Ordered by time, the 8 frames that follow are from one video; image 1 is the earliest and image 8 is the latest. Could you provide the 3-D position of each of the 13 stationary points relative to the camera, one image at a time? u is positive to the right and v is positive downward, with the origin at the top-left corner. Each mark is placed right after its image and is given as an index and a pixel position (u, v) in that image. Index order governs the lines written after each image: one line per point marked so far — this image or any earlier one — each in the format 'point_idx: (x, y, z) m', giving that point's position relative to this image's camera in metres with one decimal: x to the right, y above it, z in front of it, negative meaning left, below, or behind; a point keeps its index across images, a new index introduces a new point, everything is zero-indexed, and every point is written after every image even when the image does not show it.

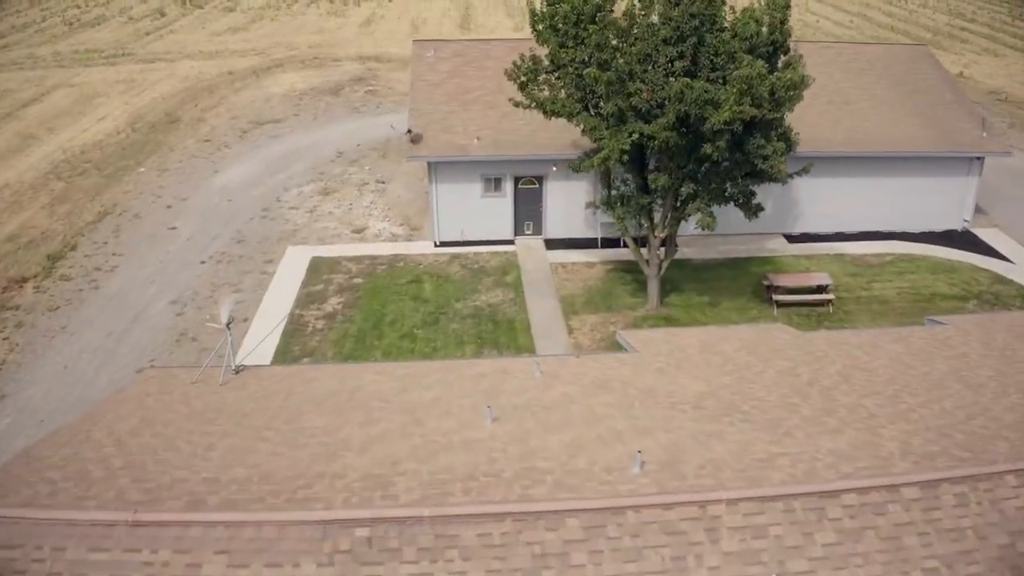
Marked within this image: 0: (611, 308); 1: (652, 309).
0: (+2.1, -0.4, +19.2) m
1: (+3.0, -0.4, +19.1) m
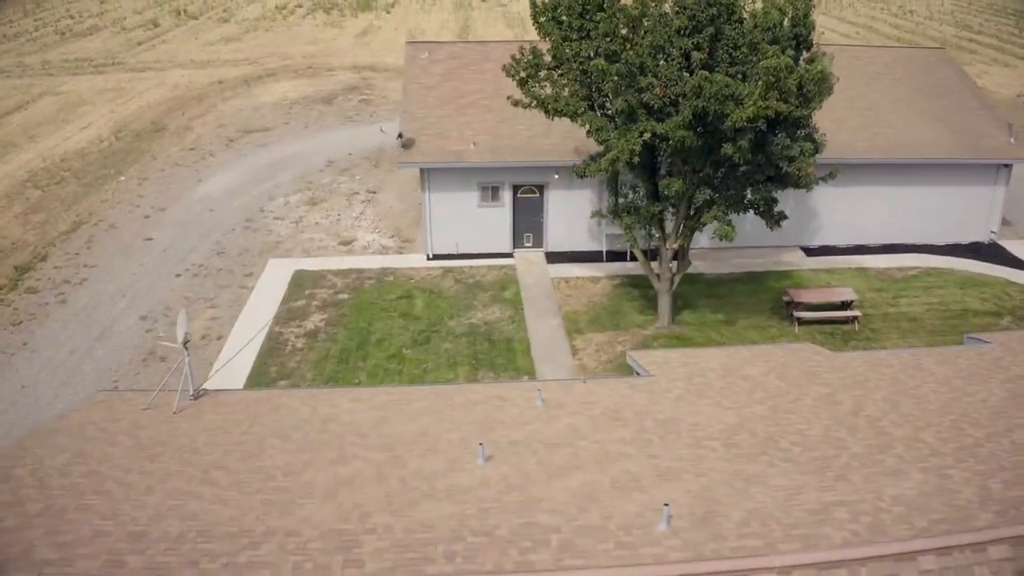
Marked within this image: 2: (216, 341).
0: (+2.1, -0.8, +17.6) m
1: (+2.9, -0.8, +17.5) m
2: (-6.0, -1.1, +18.4) m
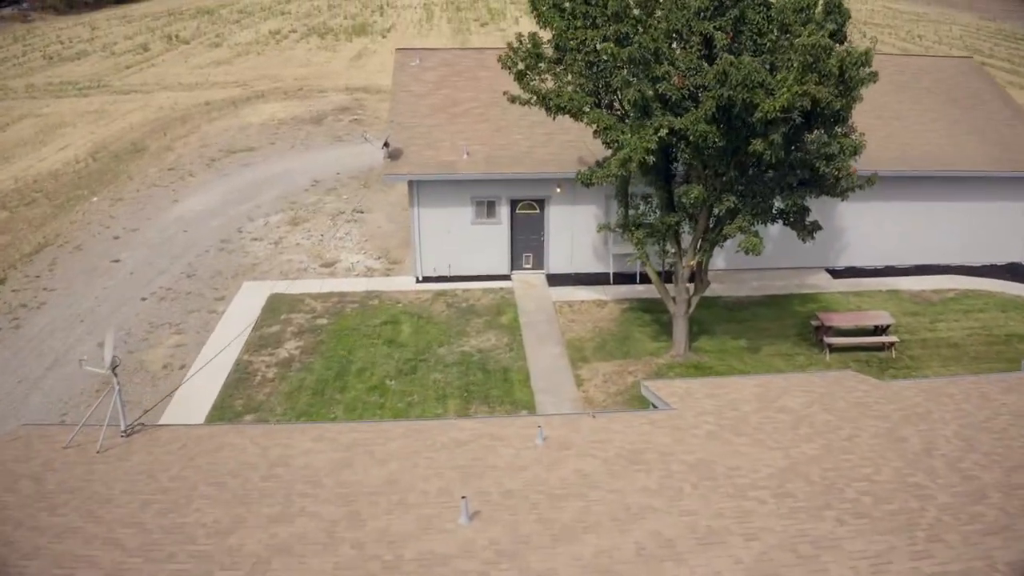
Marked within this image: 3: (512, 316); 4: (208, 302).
0: (+2.0, -1.2, +15.7) m
1: (+2.9, -1.1, +15.6) m
2: (-6.1, -1.5, +16.5) m
3: (0.0, -0.5, +17.4) m
4: (-6.5, -0.3, +19.2) m
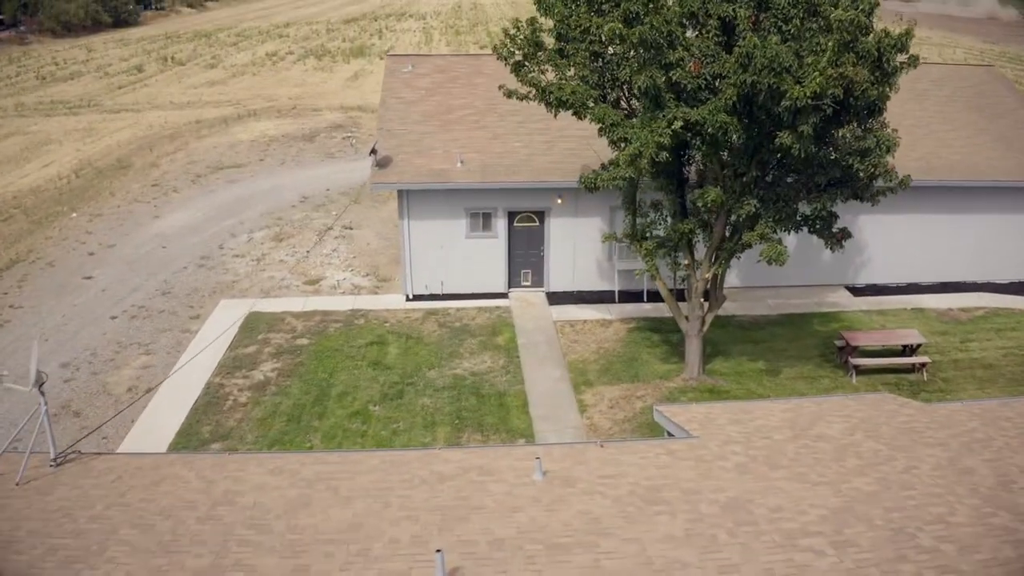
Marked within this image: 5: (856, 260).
0: (+2.0, -1.4, +14.3) m
1: (+2.8, -1.4, +14.2) m
2: (-6.2, -1.8, +15.1) m
3: (-0.1, -0.9, +16.0) m
4: (-6.5, -0.6, +17.8) m
5: (+7.3, +0.6, +19.1) m
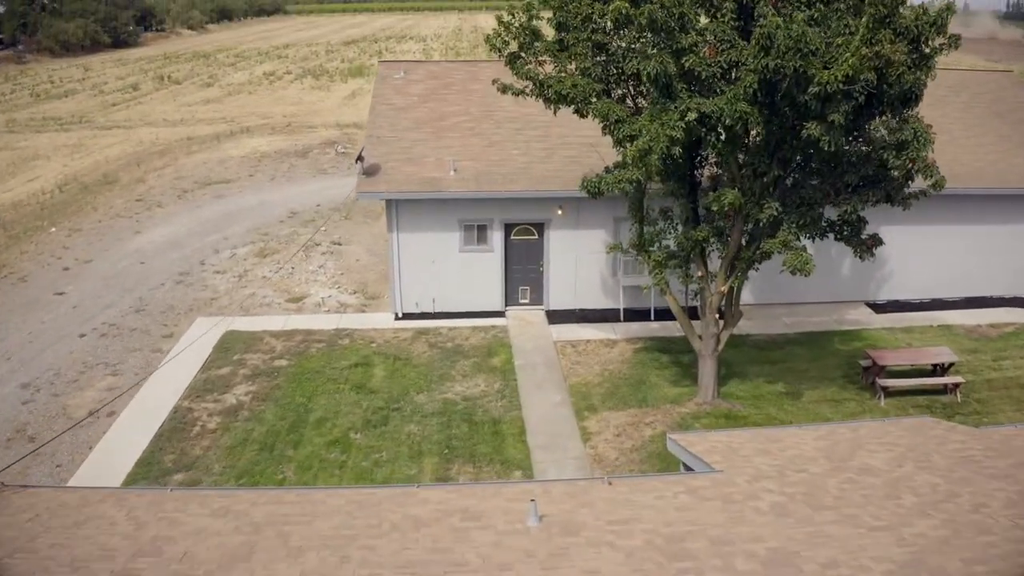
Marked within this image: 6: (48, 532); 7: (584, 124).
0: (+1.9, -1.7, +13.0) m
1: (+2.7, -1.6, +12.9) m
2: (-6.2, -2.0, +13.8) m
3: (-0.1, -1.1, +14.7) m
4: (-6.6, -1.0, +16.5) m
5: (+7.3, +0.2, +17.9) m
6: (-3.3, -1.7, +6.4) m
7: (+1.4, +3.2, +17.3) m
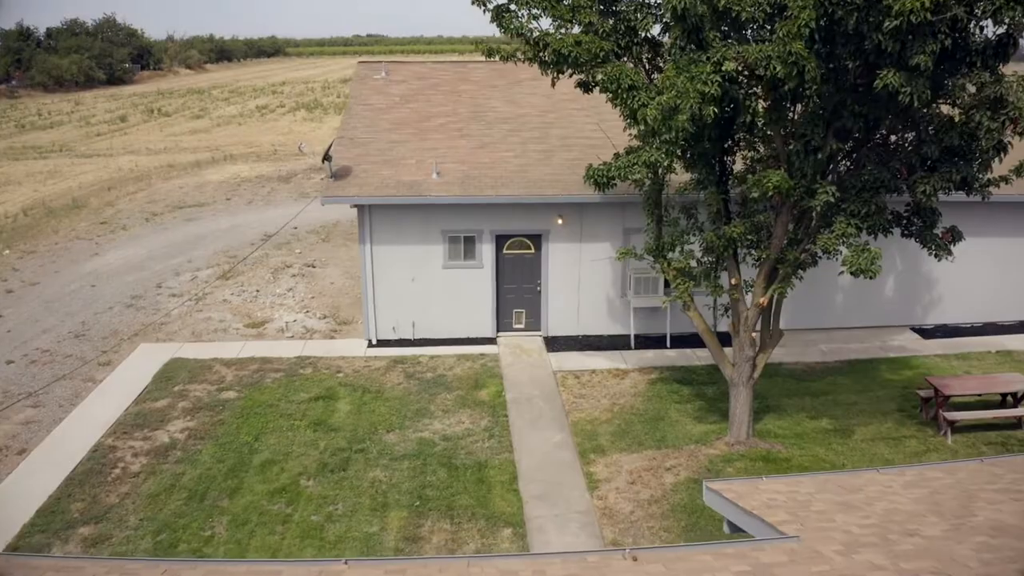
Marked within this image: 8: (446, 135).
0: (+1.8, -1.8, +10.7) m
1: (+2.6, -1.8, +10.5) m
2: (-6.3, -2.2, +11.4) m
3: (-0.2, -1.4, +12.4) m
4: (-6.7, -1.3, +14.2) m
5: (+7.1, -0.2, +15.6) m
6: (-3.4, -1.6, +4.0) m
7: (+1.3, +2.8, +15.2) m
8: (-1.1, +2.5, +14.9) m
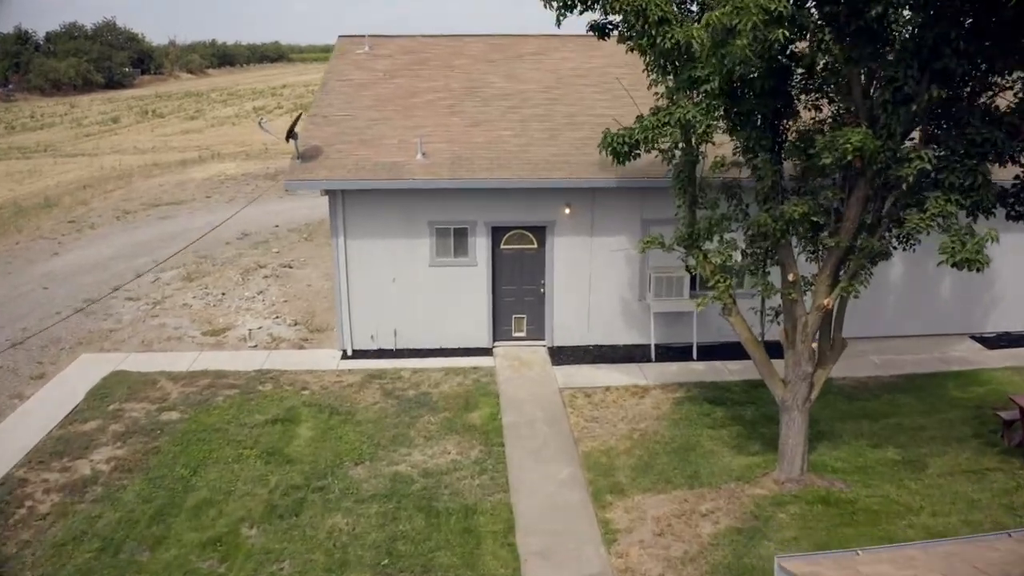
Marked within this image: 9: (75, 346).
0: (+1.7, -1.8, +8.6) m
1: (+2.6, -1.8, +8.4) m
2: (-6.4, -2.2, +9.4) m
3: (-0.3, -1.4, +10.3) m
4: (-6.7, -1.3, +12.2) m
5: (+7.1, -0.3, +13.5) m
6: (-3.5, -1.5, +2.0) m
7: (+1.3, +2.7, +13.2) m
8: (-1.1, +2.5, +12.9) m
9: (-6.4, -0.9, +13.4) m
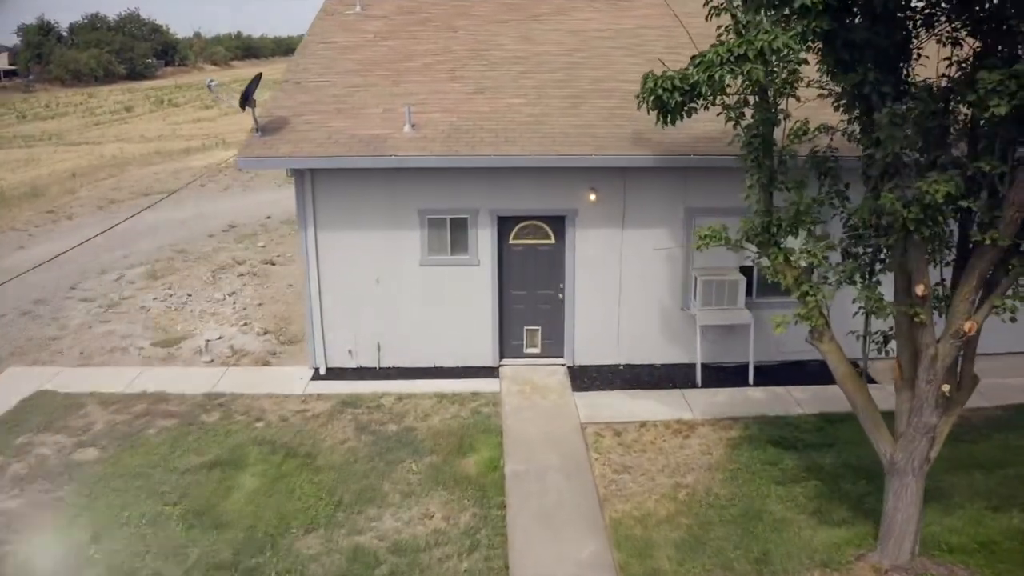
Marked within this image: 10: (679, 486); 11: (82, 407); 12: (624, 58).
0: (+1.7, -1.9, +6.2) m
1: (+2.6, -1.9, +6.1) m
2: (-6.3, -2.2, +7.3) m
3: (-0.2, -1.5, +8.0) m
4: (-6.6, -1.3, +10.1) m
5: (+7.3, -0.4, +10.9) m
6: (-3.7, -1.6, -0.2) m
7: (+1.5, +2.7, +10.8) m
8: (-0.9, +2.5, +10.6) m
9: (-6.3, -0.9, +11.3) m
10: (+1.4, -1.6, +7.4) m
11: (-4.4, -1.2, +9.3) m
12: (+1.4, +2.8, +11.0) m
